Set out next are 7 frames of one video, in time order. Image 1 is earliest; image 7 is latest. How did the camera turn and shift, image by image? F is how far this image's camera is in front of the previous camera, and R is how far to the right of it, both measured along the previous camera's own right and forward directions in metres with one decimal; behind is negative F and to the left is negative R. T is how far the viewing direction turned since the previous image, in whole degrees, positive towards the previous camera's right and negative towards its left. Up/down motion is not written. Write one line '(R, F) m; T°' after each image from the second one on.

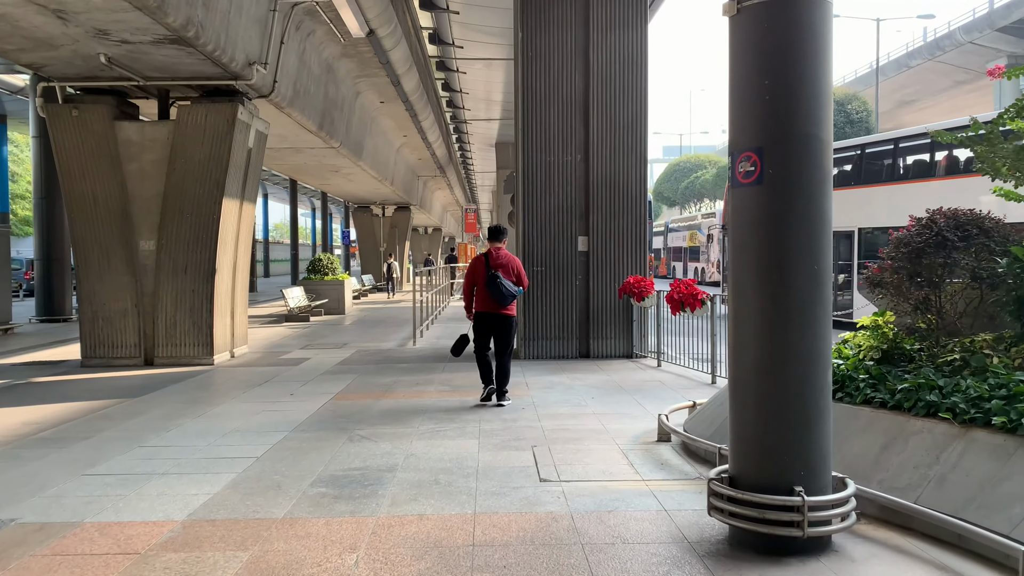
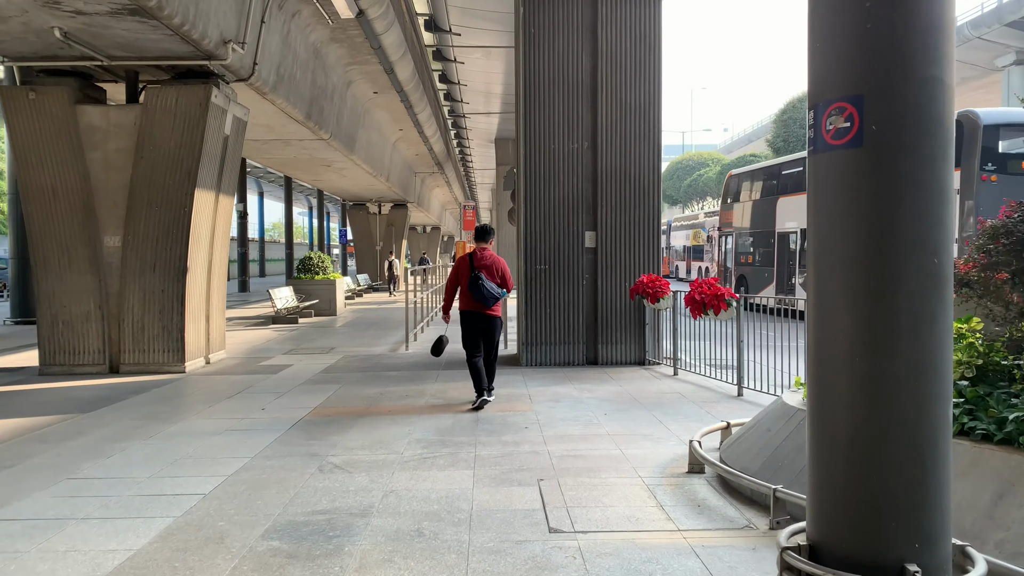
(0.0, +0.9) m; 0°
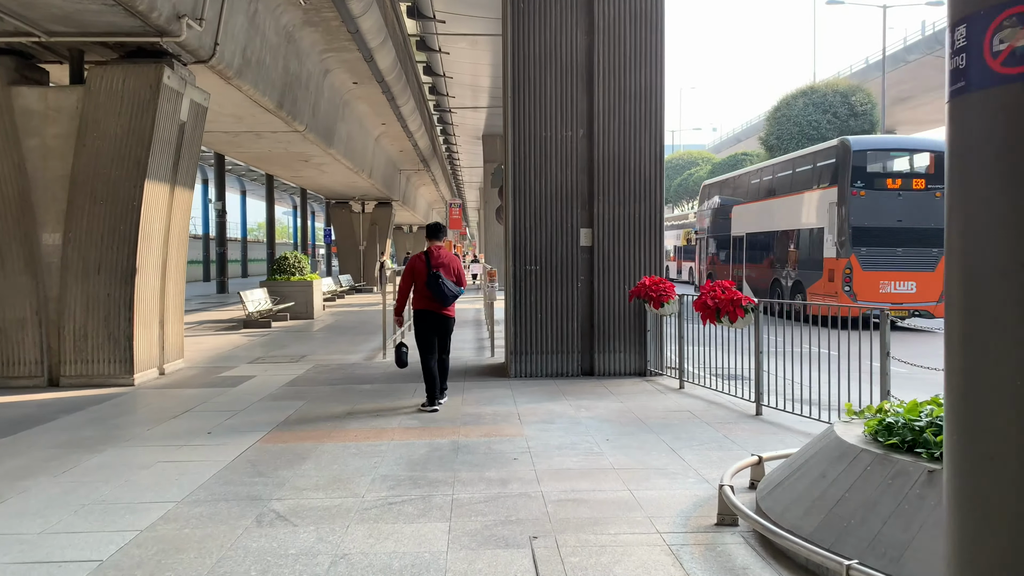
(0.0, +0.9) m; +1°
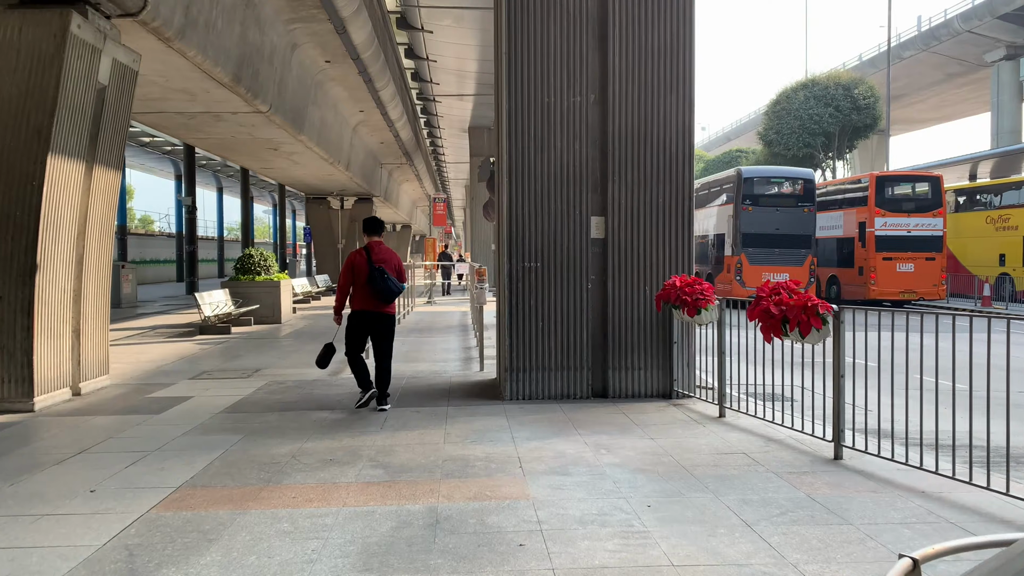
(-0.1, +1.6) m; +1°
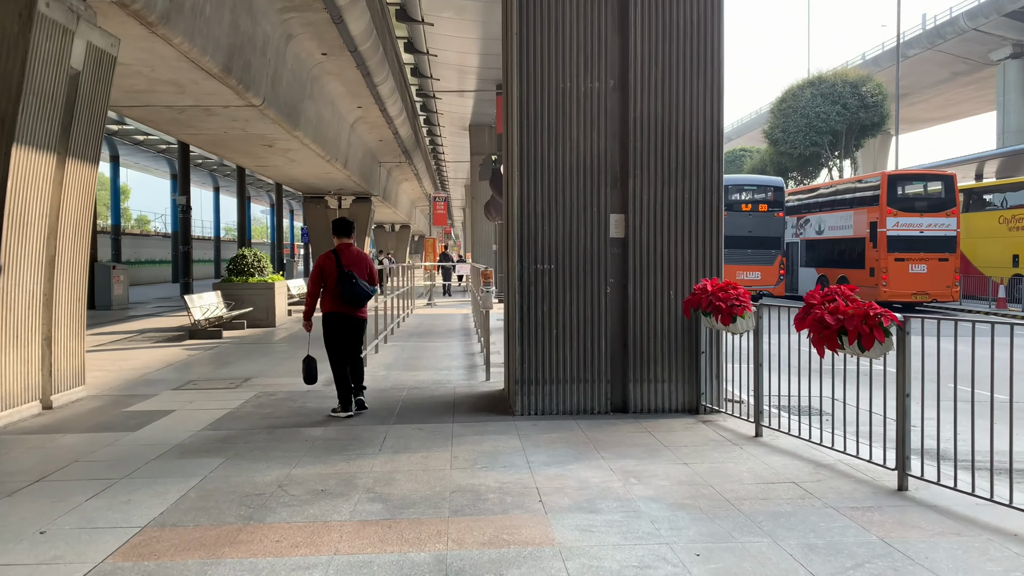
(-0.1, +0.6) m; 0°
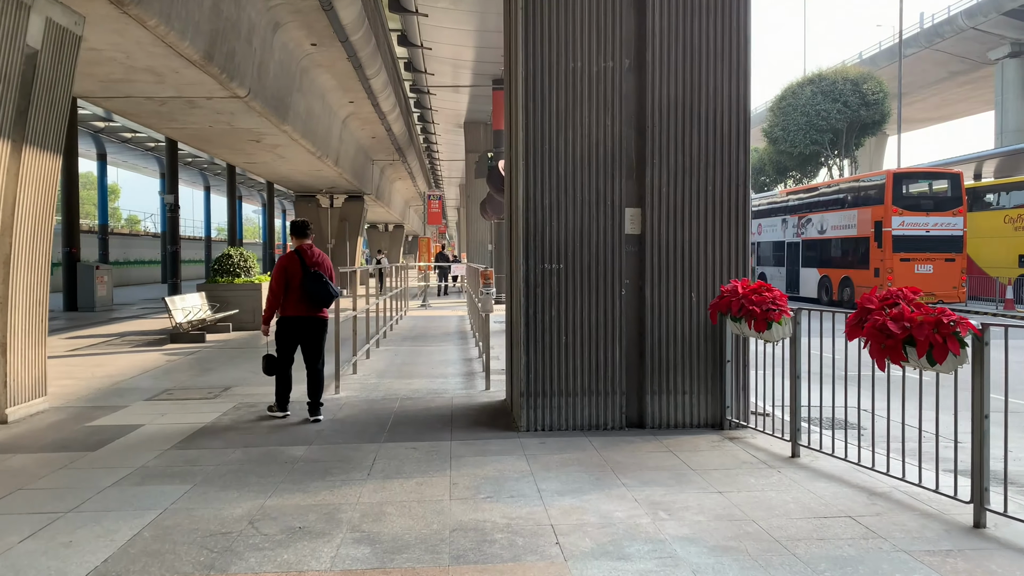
(-0.1, +0.6) m; 0°
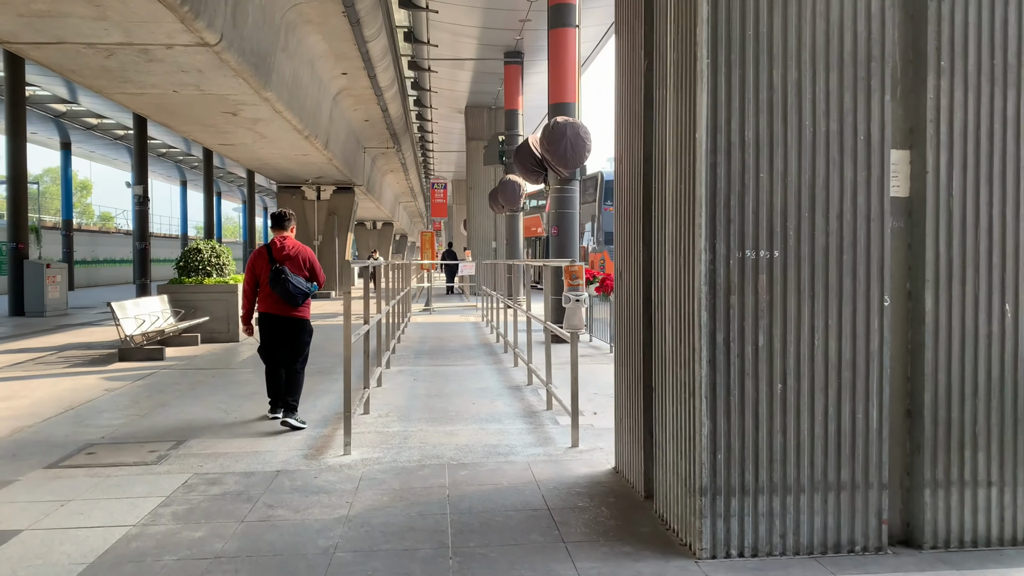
(-0.7, +2.6) m; +1°
